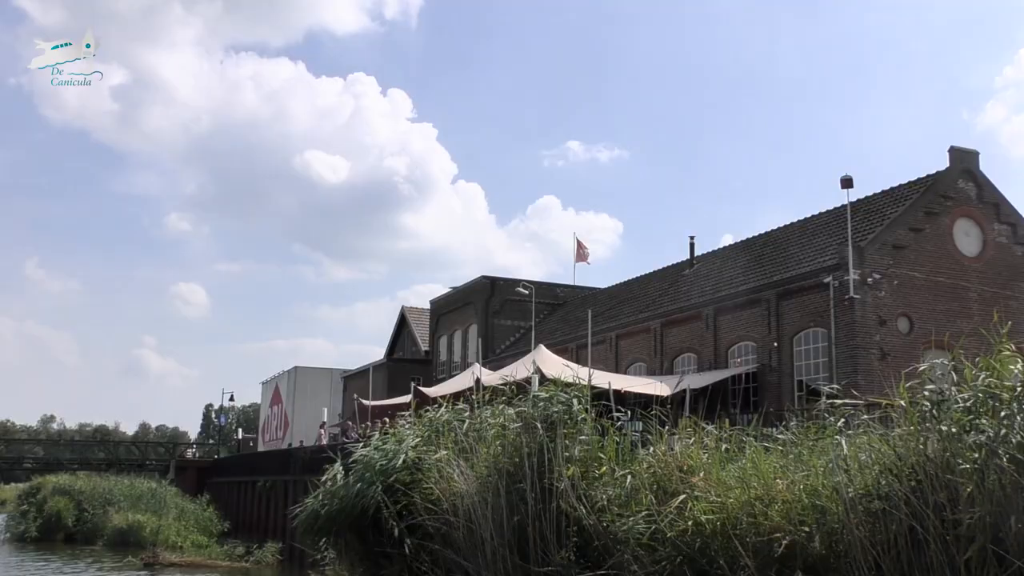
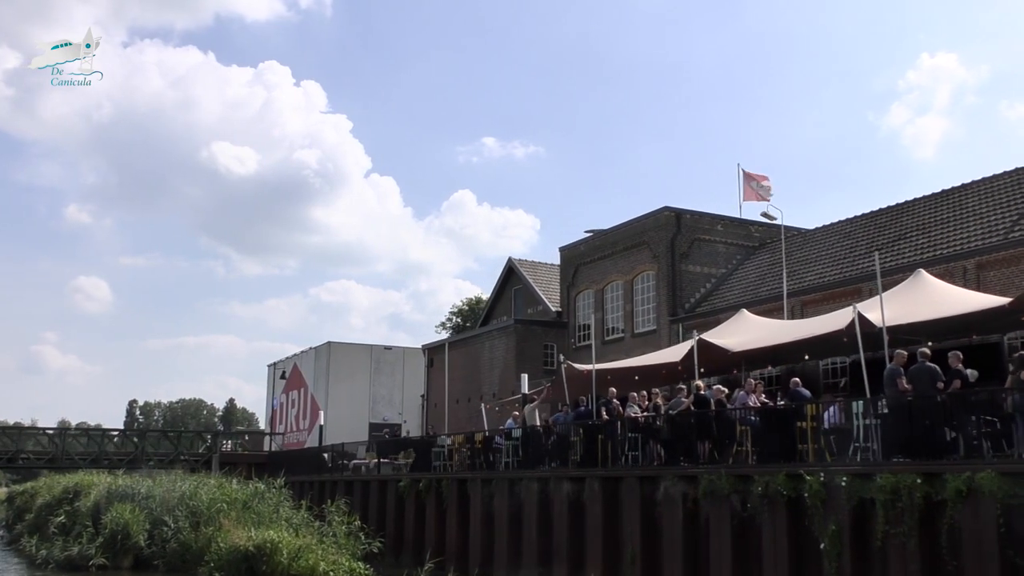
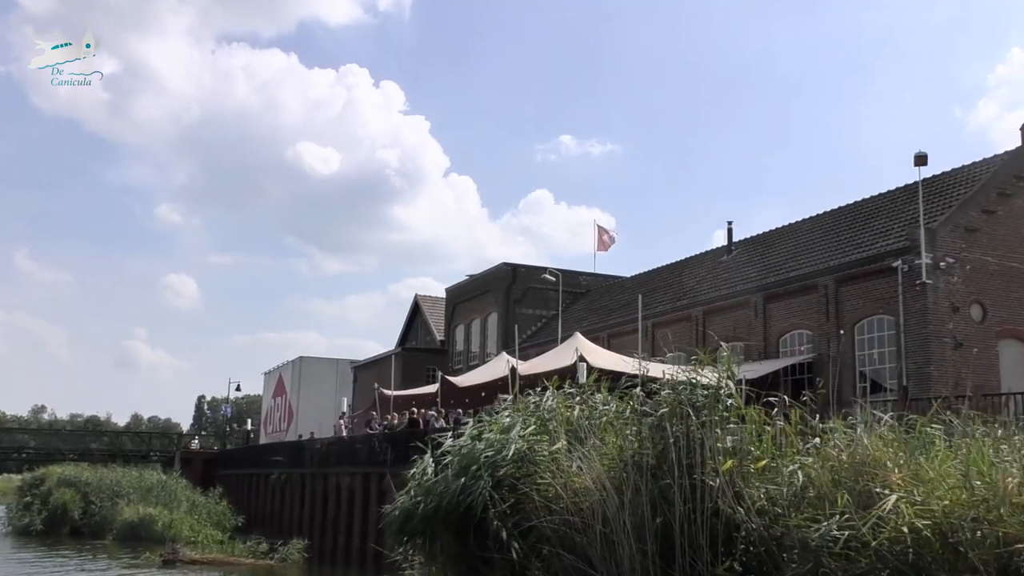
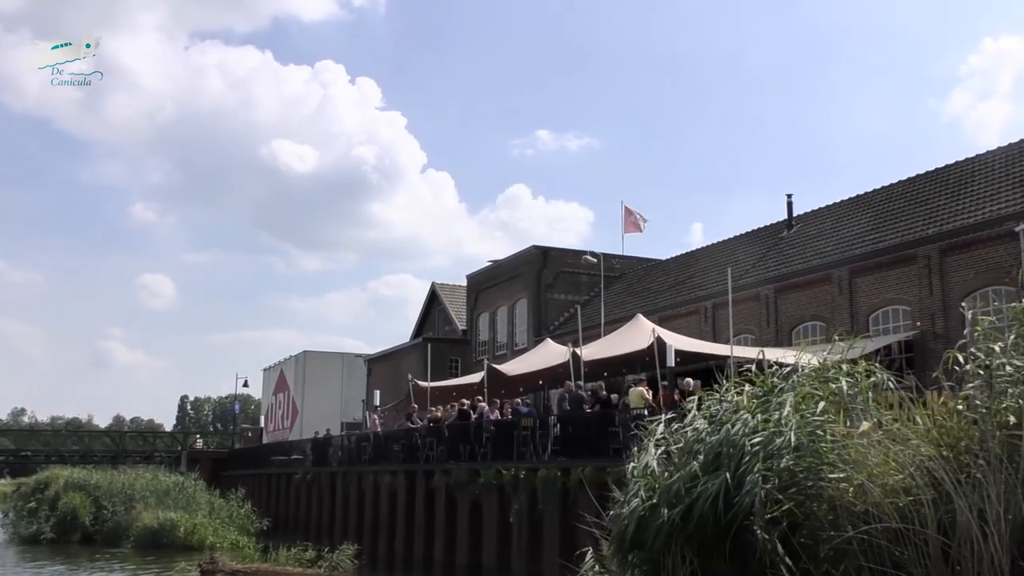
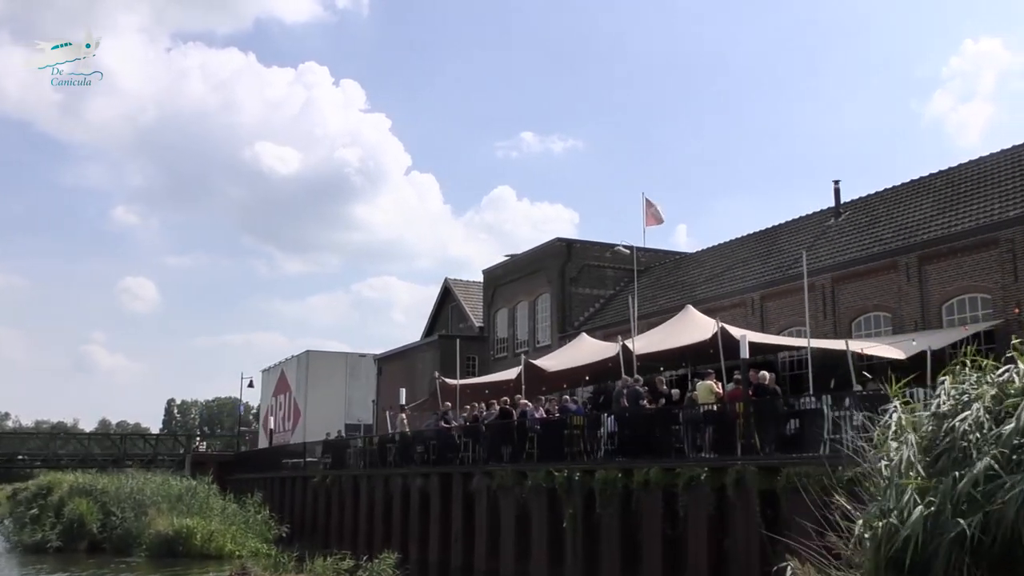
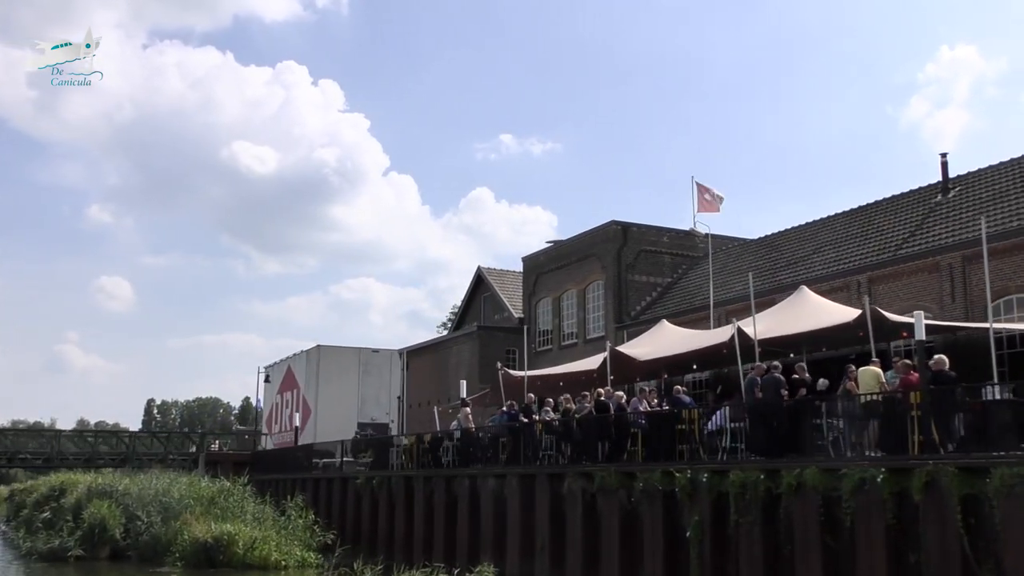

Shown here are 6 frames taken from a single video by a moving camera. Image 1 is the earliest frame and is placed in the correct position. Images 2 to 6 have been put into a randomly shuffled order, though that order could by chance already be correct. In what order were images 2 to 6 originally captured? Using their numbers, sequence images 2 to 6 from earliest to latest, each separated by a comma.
3, 4, 5, 6, 2
